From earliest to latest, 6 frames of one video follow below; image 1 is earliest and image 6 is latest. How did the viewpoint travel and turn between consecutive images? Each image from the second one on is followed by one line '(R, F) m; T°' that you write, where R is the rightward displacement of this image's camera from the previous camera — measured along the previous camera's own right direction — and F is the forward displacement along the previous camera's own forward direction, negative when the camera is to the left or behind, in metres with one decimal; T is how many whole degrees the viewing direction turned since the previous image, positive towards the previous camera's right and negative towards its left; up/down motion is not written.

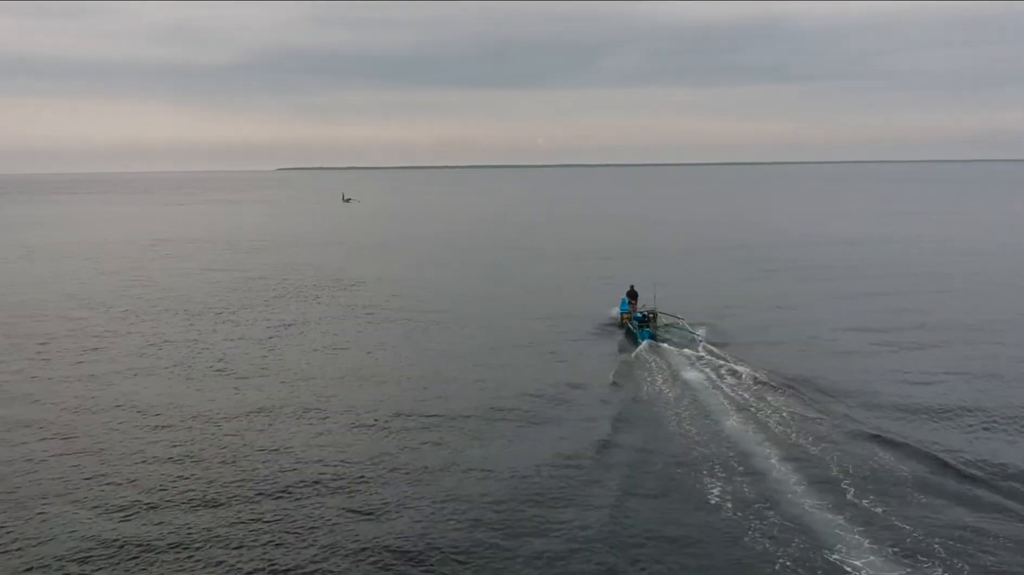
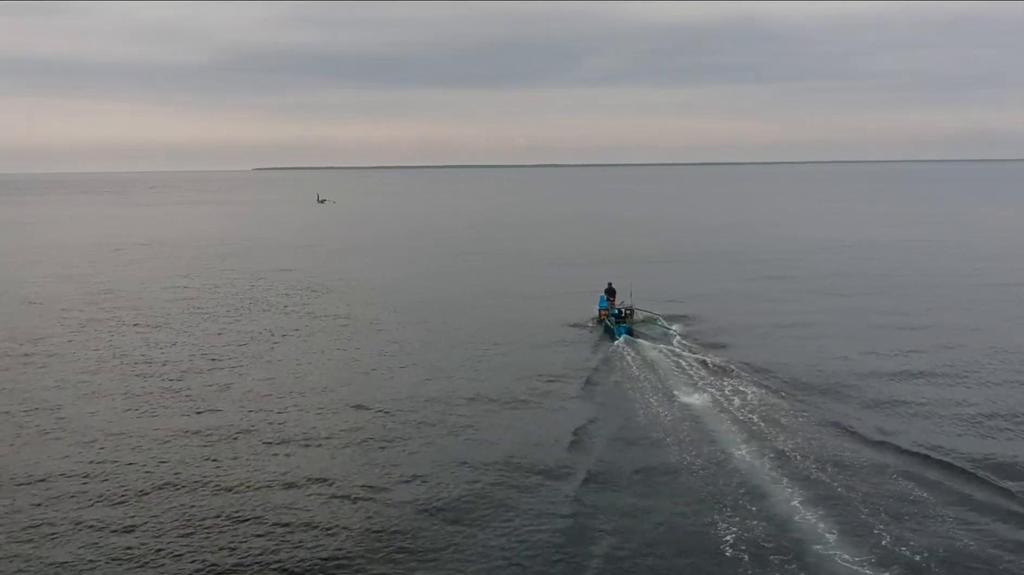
(0.0, +1.1) m; +1°
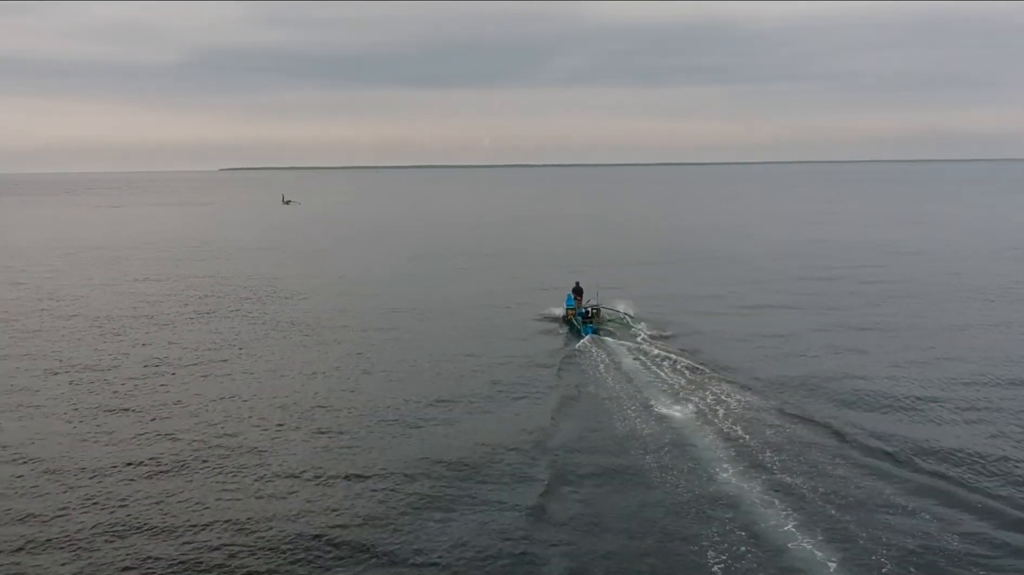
(0.0, +0.7) m; +2°
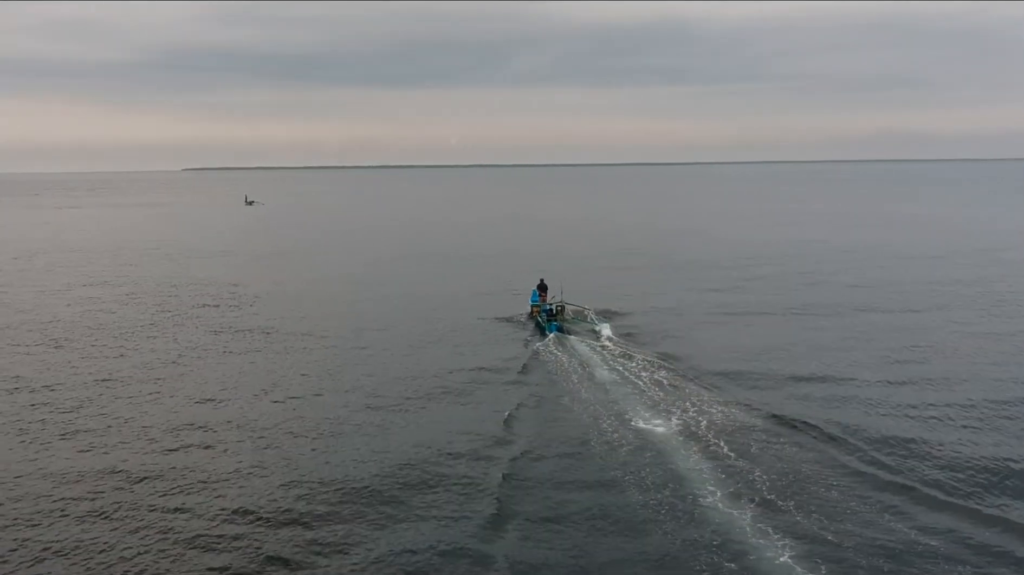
(-0.3, +1.0) m; +2°
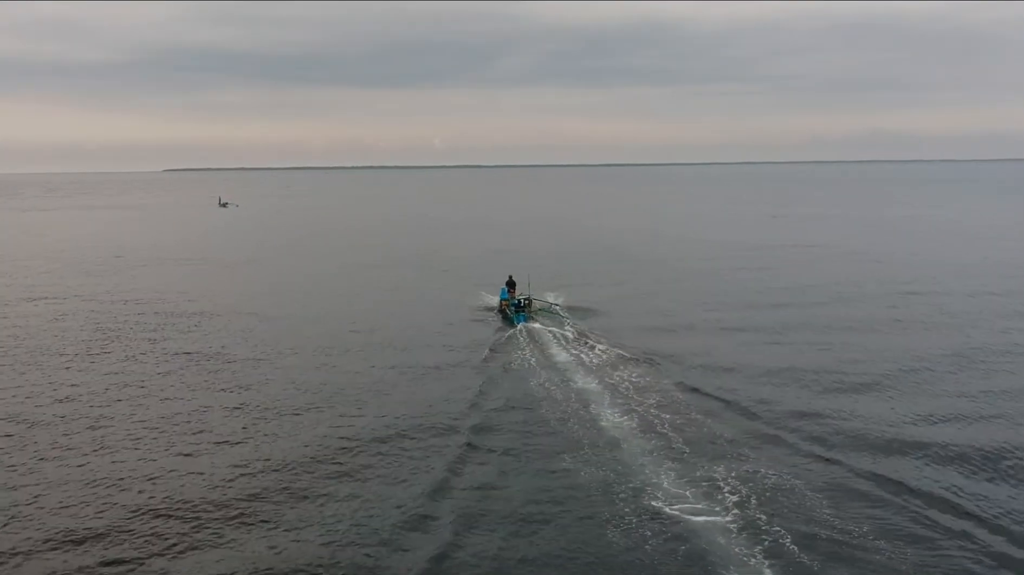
(-0.2, +1.8) m; +1°
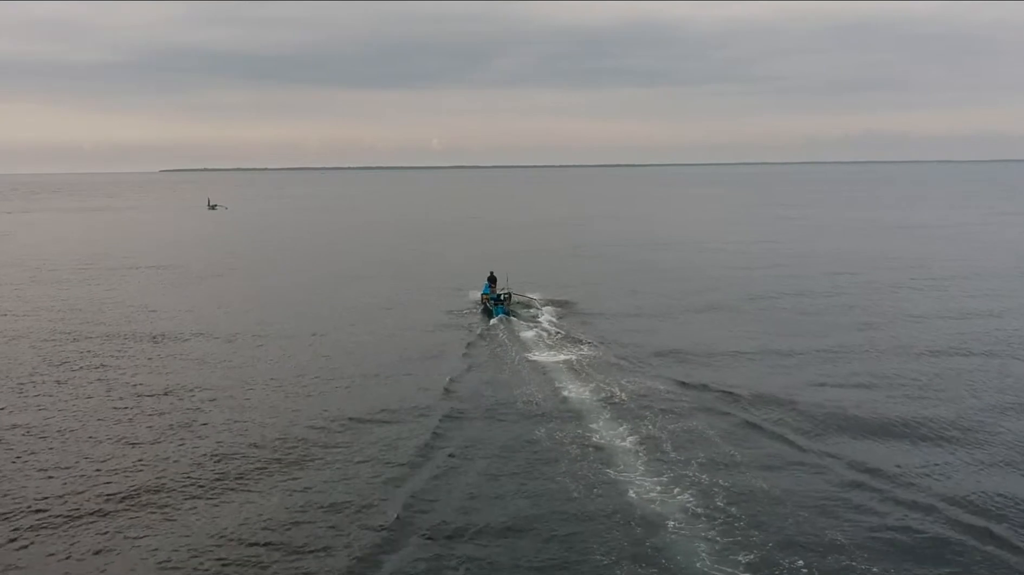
(-0.3, +1.9) m; 0°
